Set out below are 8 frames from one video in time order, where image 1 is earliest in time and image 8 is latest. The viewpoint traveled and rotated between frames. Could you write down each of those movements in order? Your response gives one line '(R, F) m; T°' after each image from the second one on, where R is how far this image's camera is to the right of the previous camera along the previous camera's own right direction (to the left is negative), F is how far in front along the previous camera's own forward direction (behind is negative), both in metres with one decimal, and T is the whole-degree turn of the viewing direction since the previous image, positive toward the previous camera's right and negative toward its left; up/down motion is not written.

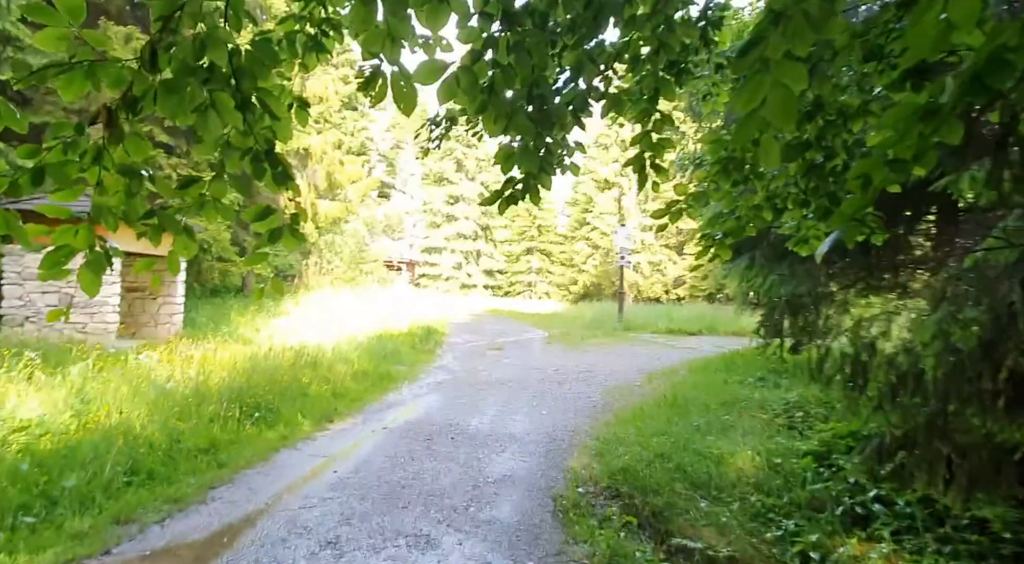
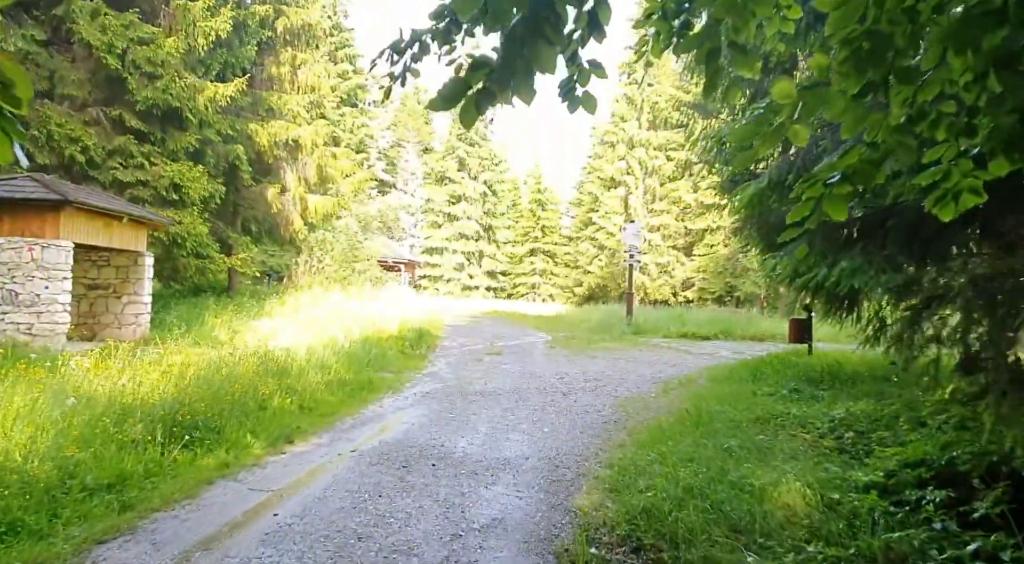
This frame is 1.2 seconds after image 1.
(+0.1, +1.2) m; 0°
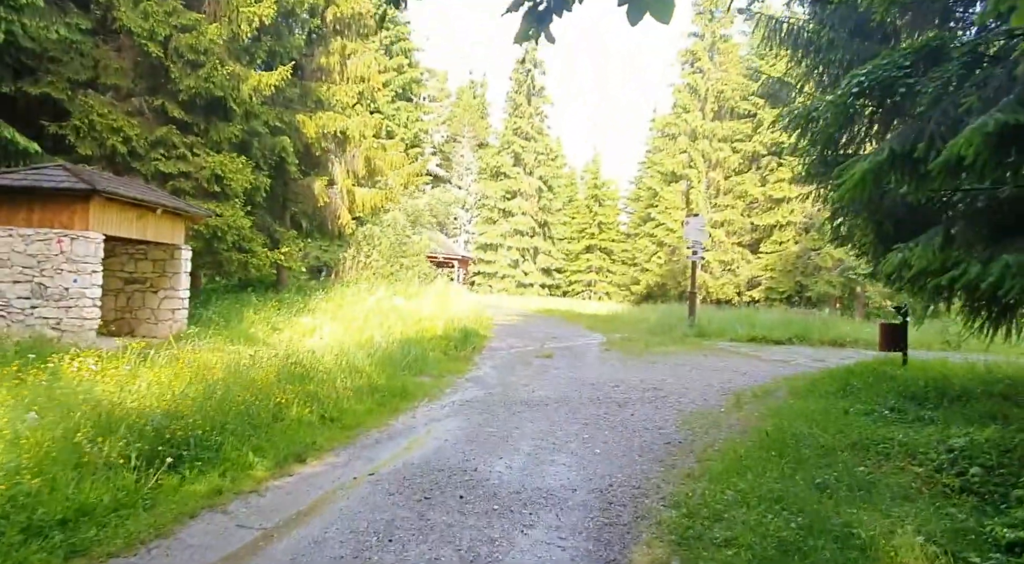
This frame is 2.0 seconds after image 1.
(+0.1, +0.9) m; -4°
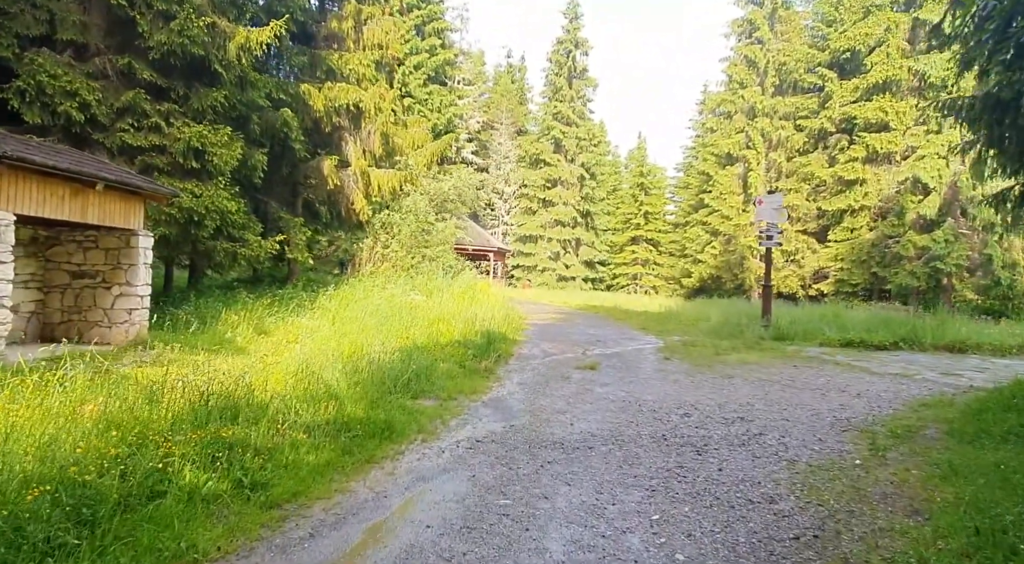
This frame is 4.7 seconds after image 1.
(+0.1, +2.4) m; -3°
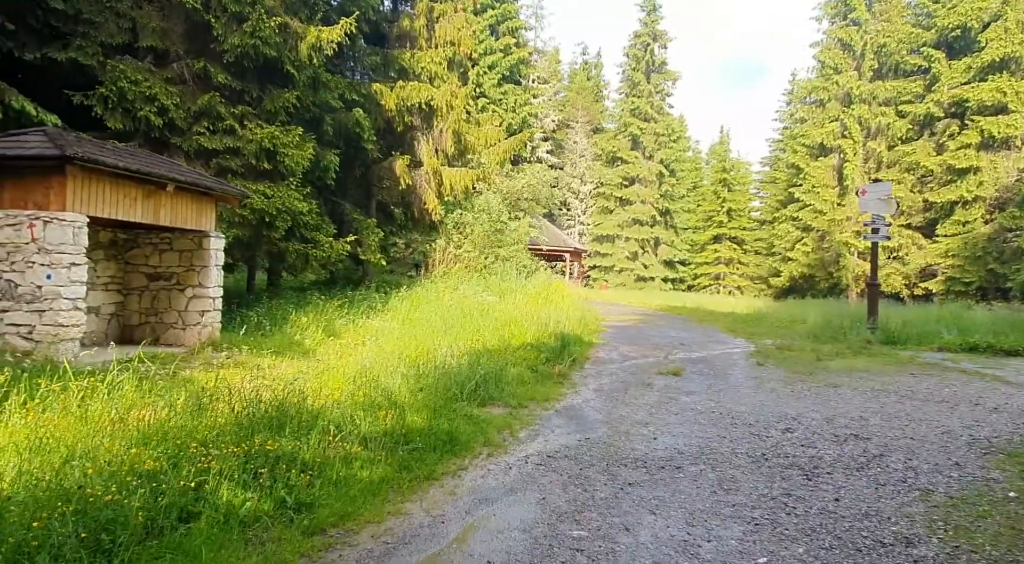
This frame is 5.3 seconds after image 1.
(0.0, +0.5) m; -6°
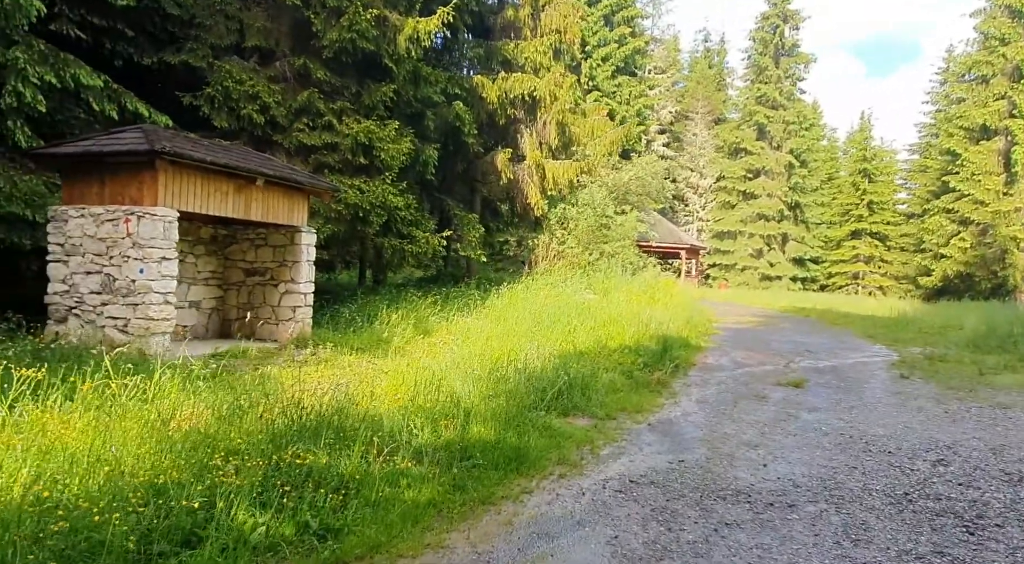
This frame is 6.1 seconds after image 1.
(+0.2, +0.7) m; -9°
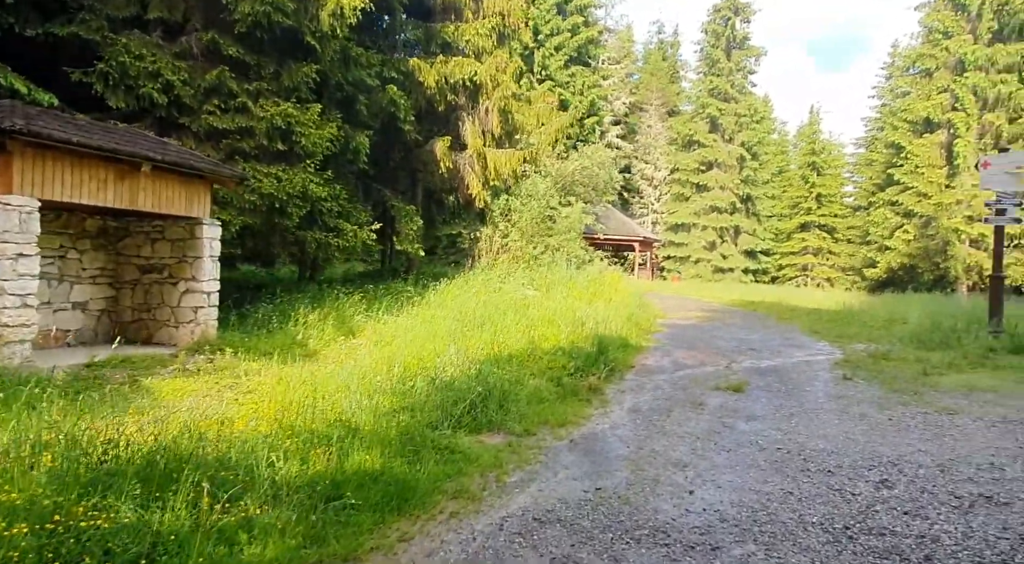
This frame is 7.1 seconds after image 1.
(+0.4, +0.7) m; +3°
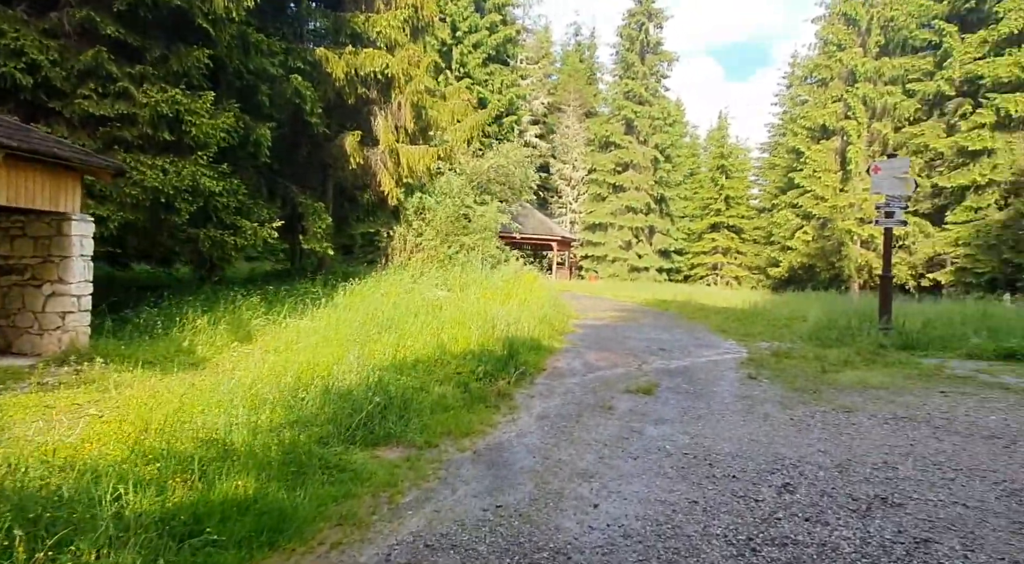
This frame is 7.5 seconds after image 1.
(+0.1, +0.3) m; +6°
